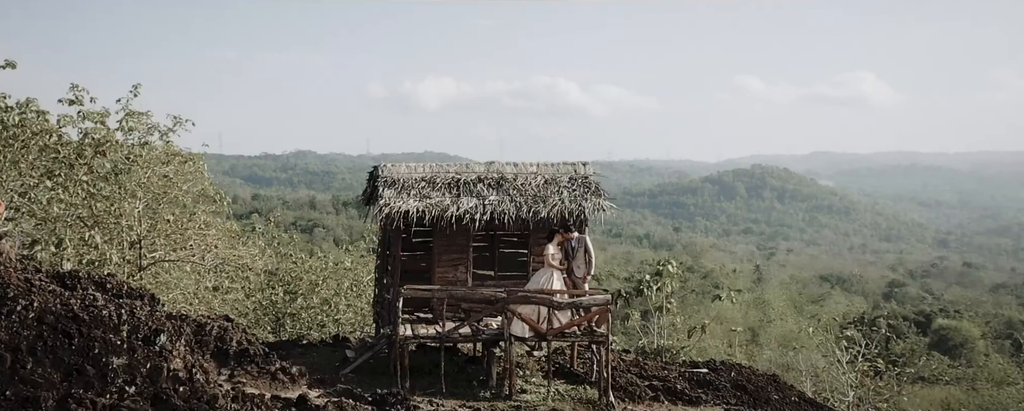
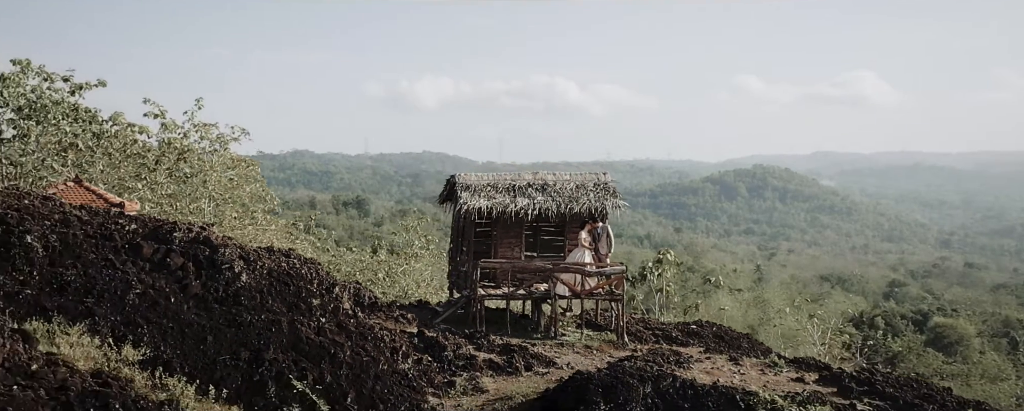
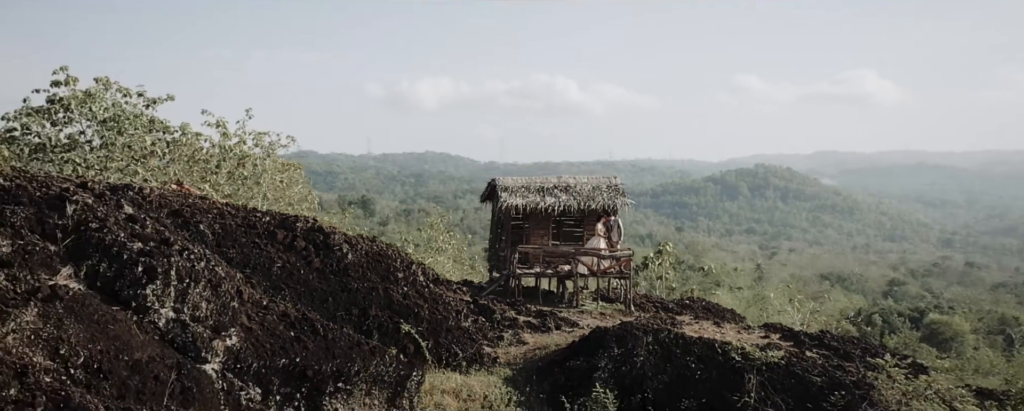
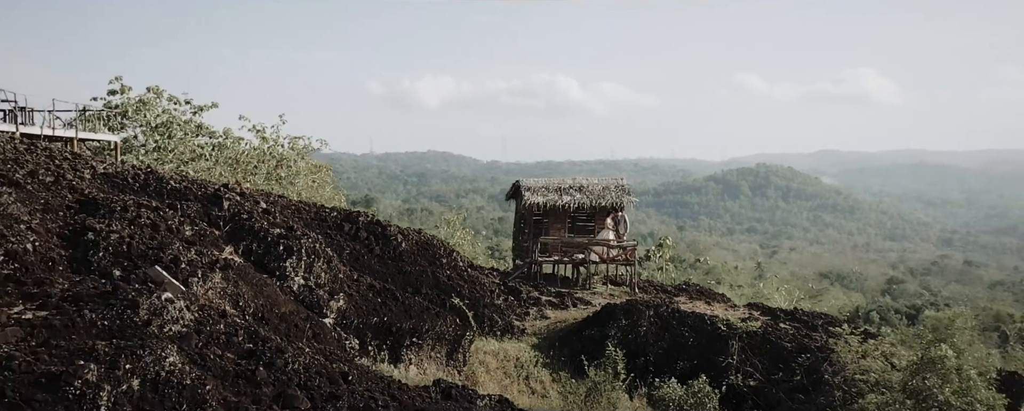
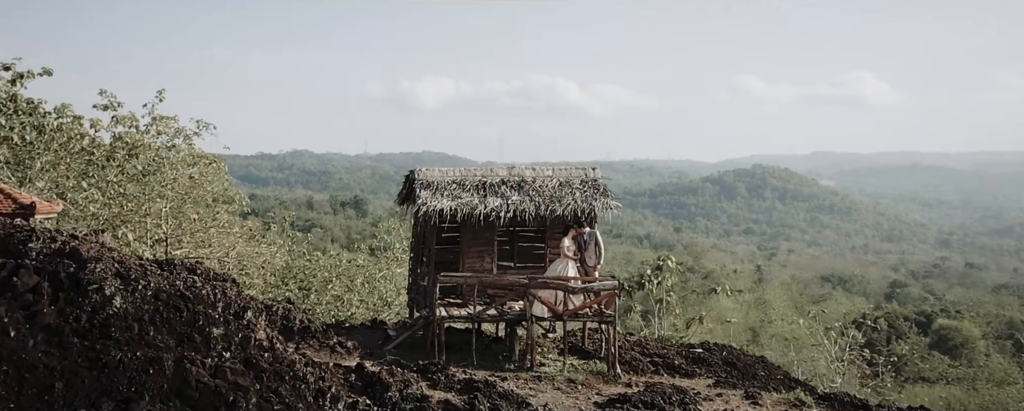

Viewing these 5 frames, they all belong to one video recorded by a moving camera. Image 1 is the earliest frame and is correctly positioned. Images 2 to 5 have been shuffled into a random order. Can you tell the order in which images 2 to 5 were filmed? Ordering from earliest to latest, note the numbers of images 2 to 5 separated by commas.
5, 2, 3, 4
